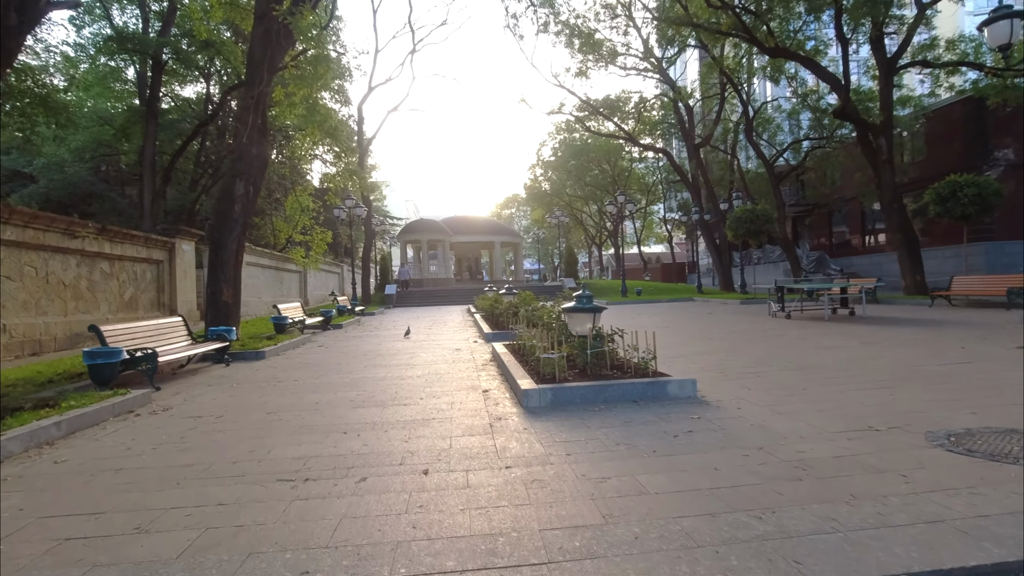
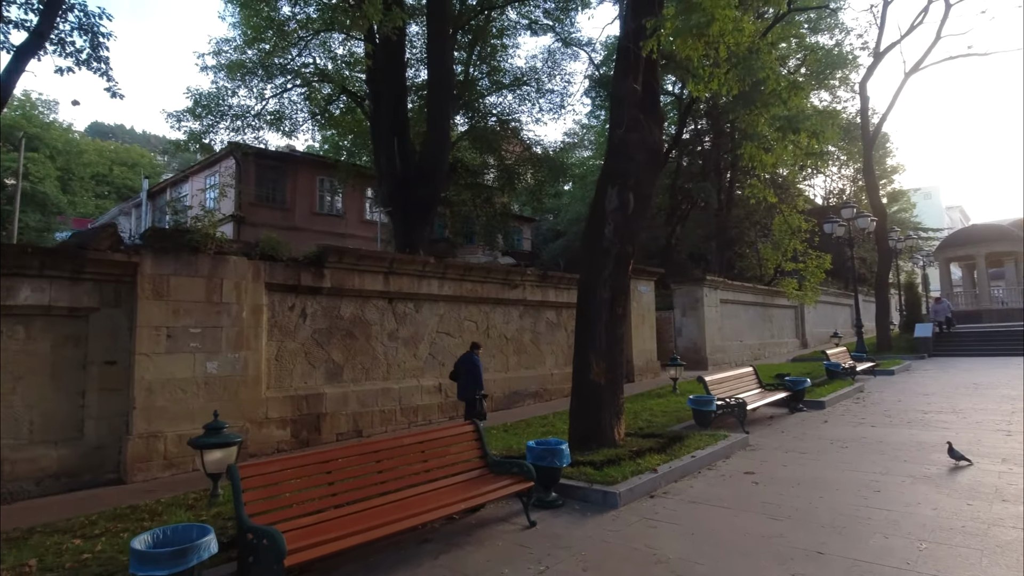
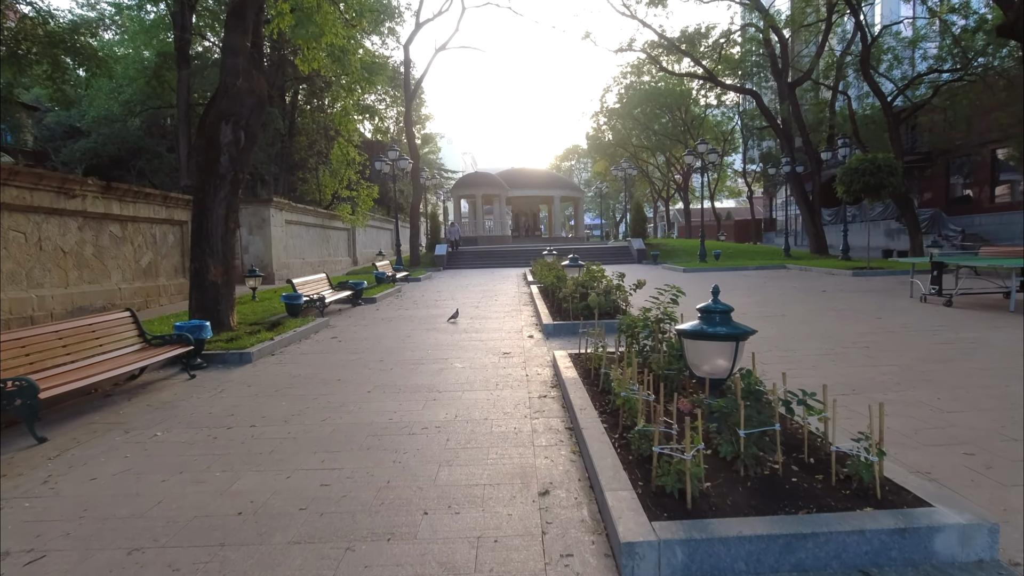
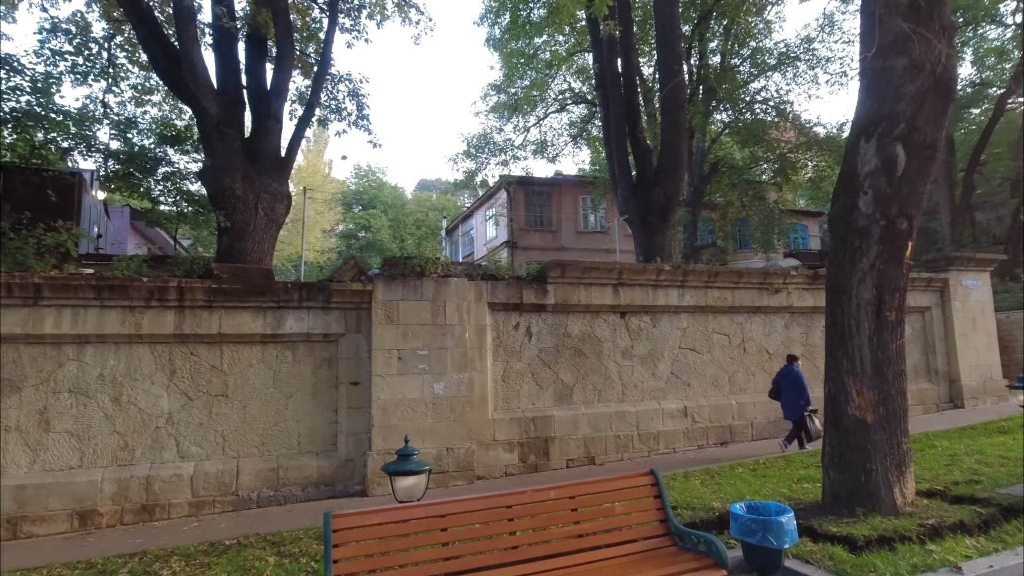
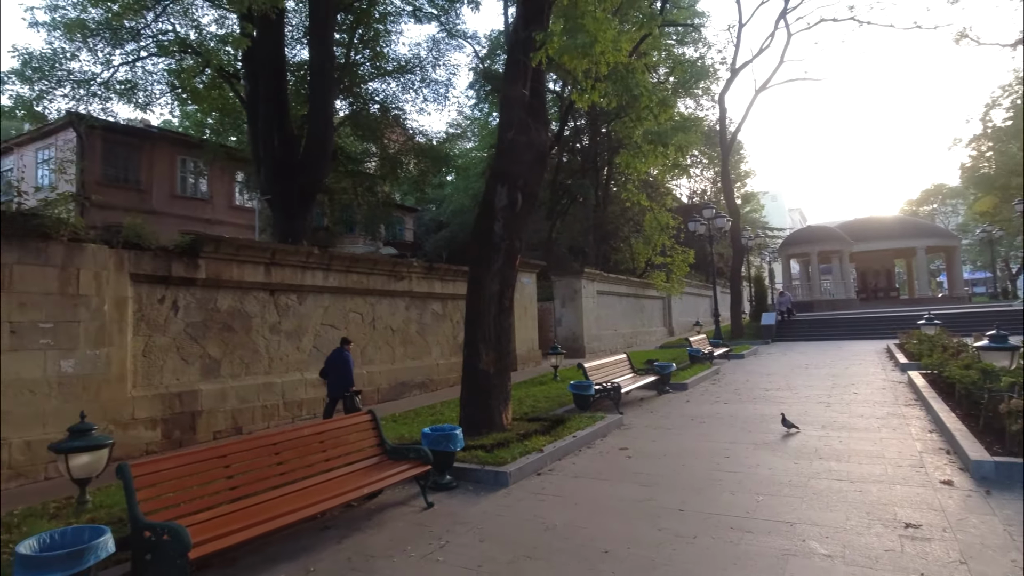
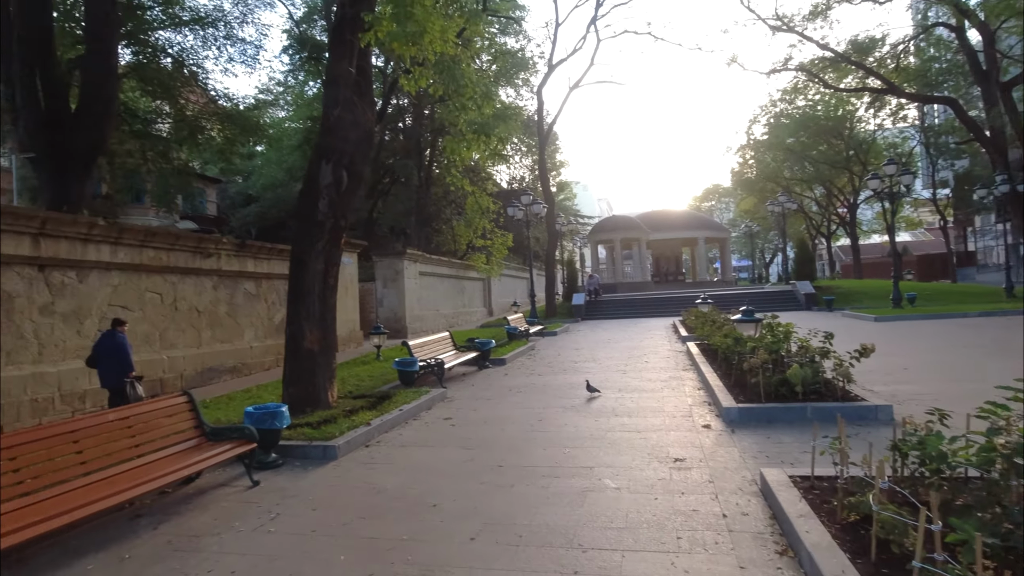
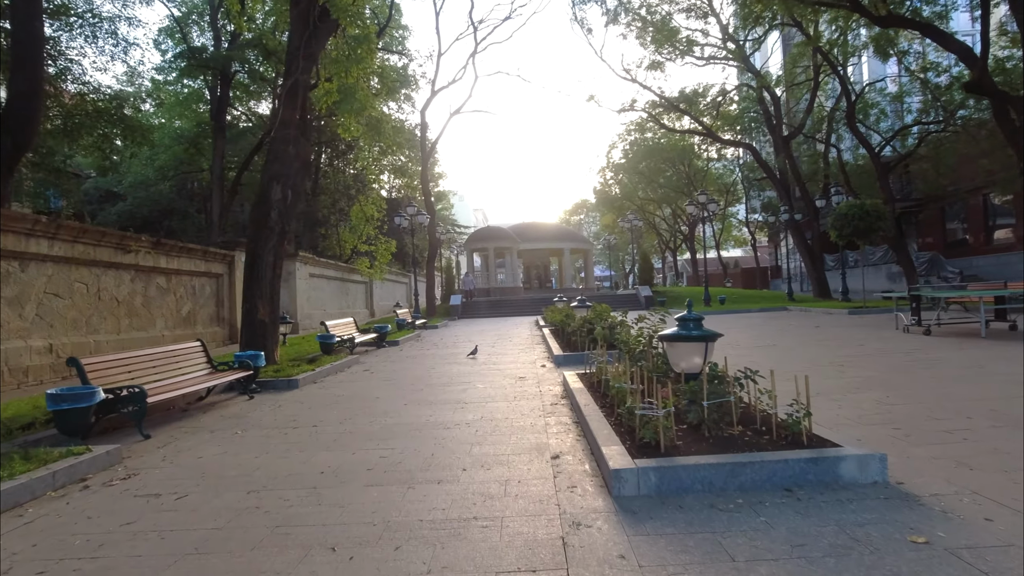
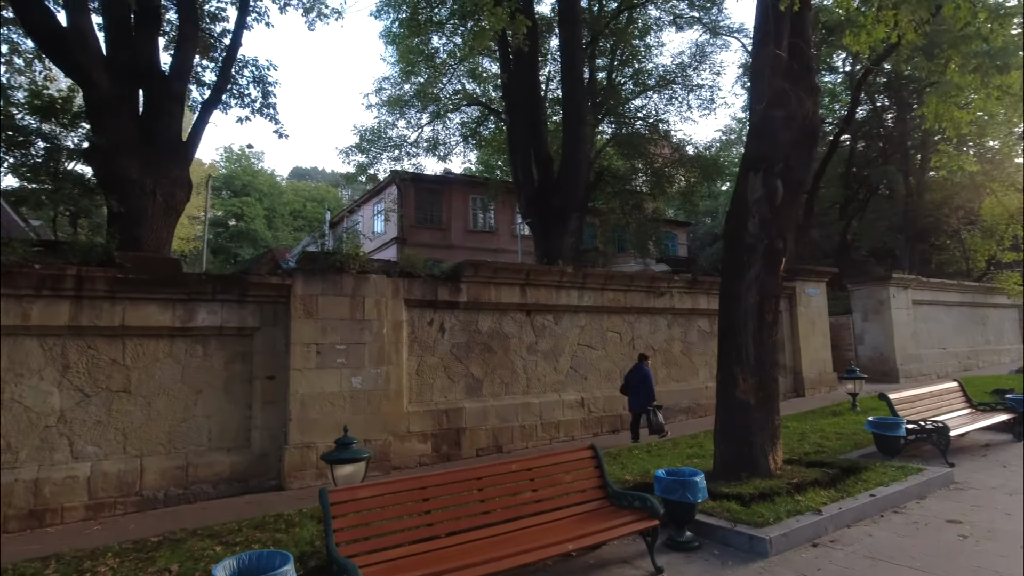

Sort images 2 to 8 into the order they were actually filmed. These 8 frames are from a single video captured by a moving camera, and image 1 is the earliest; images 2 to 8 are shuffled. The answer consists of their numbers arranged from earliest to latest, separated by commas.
7, 3, 6, 5, 2, 8, 4
